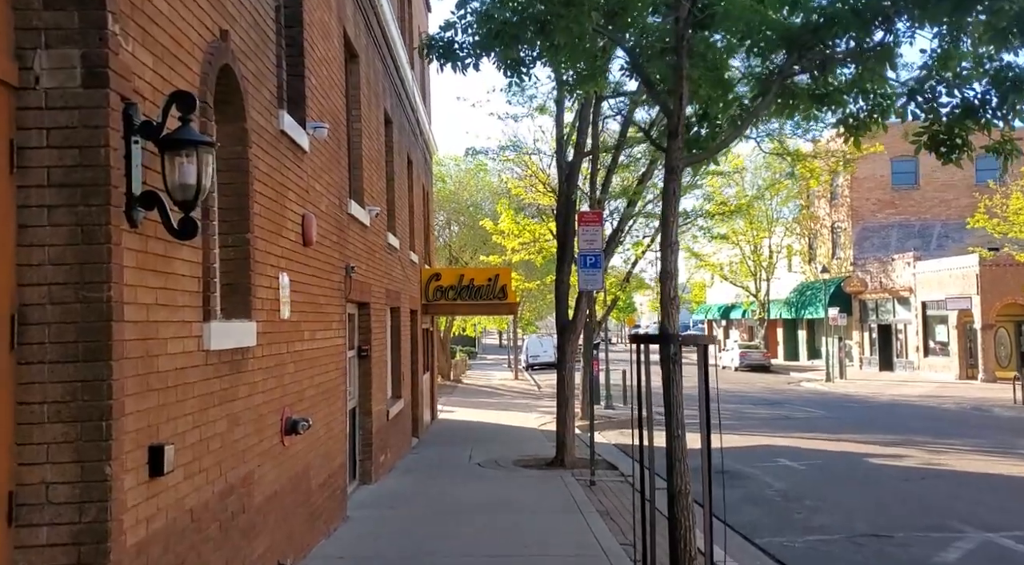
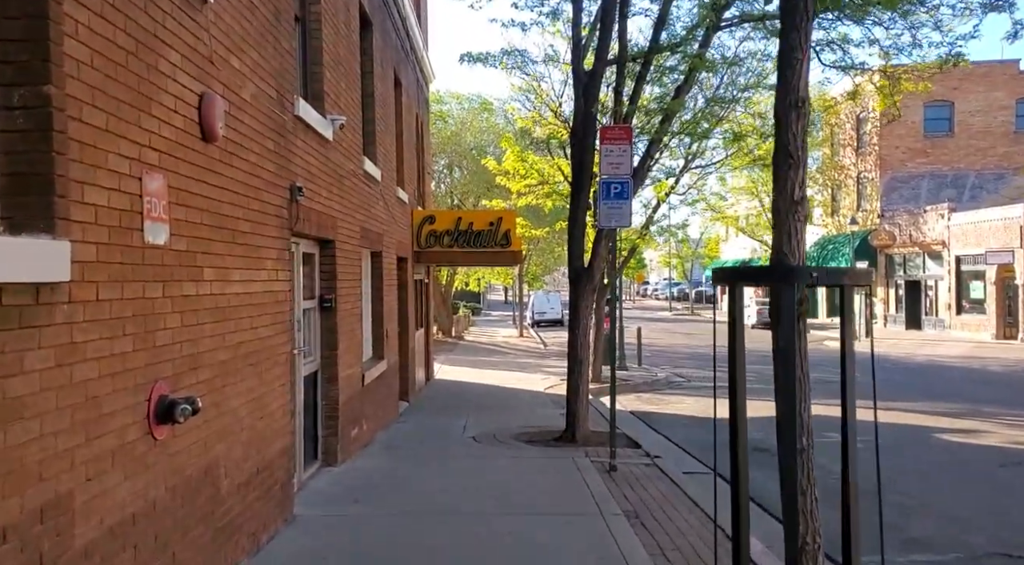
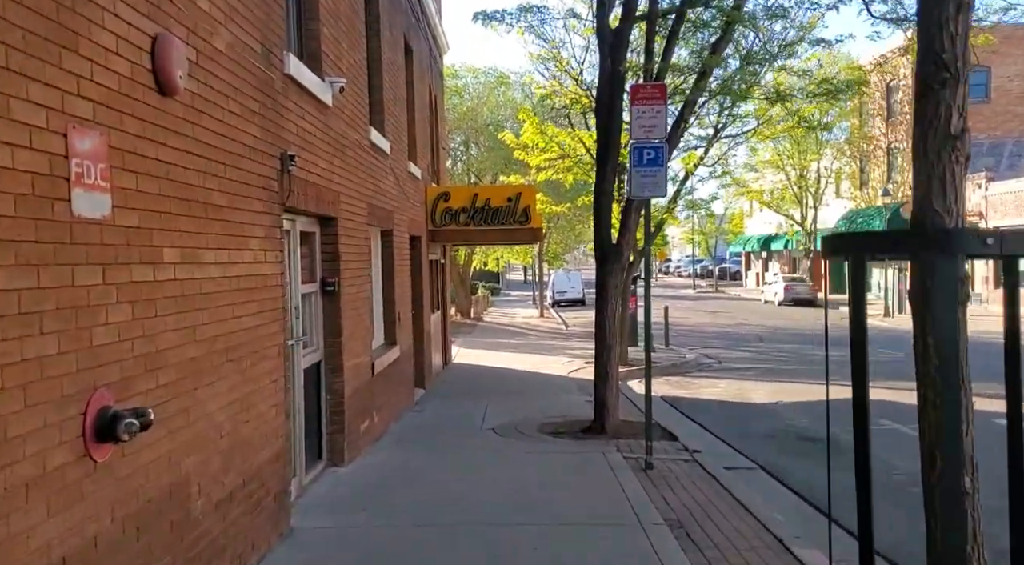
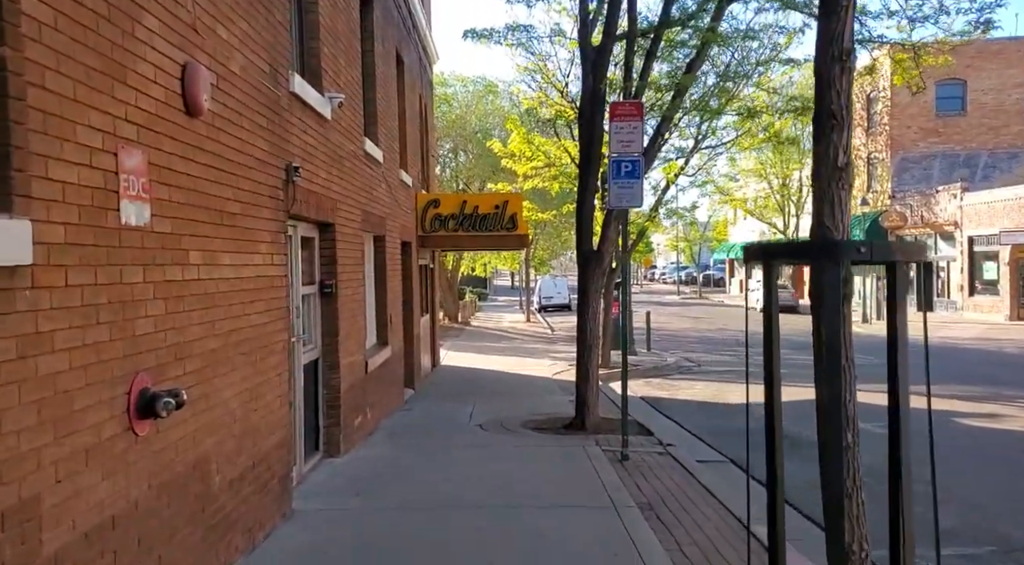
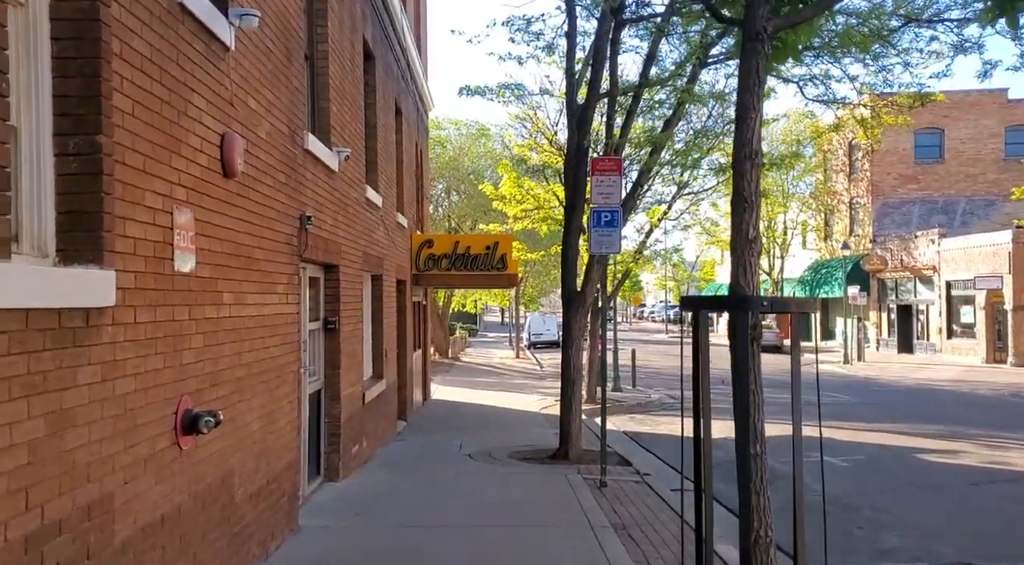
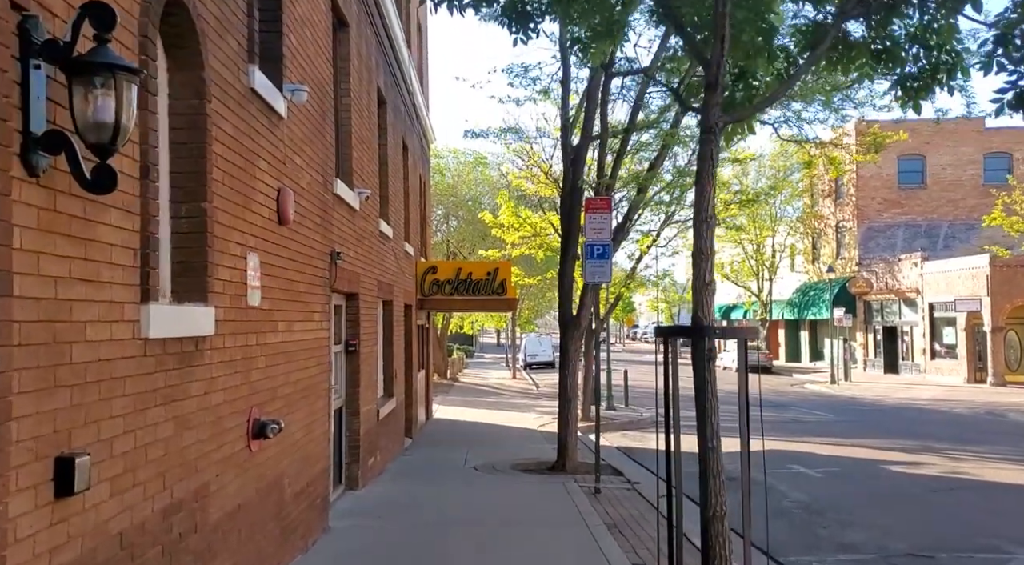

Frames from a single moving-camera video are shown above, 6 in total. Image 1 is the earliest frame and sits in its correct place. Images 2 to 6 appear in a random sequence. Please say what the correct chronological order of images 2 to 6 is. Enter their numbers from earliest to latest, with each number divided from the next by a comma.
6, 5, 2, 4, 3
